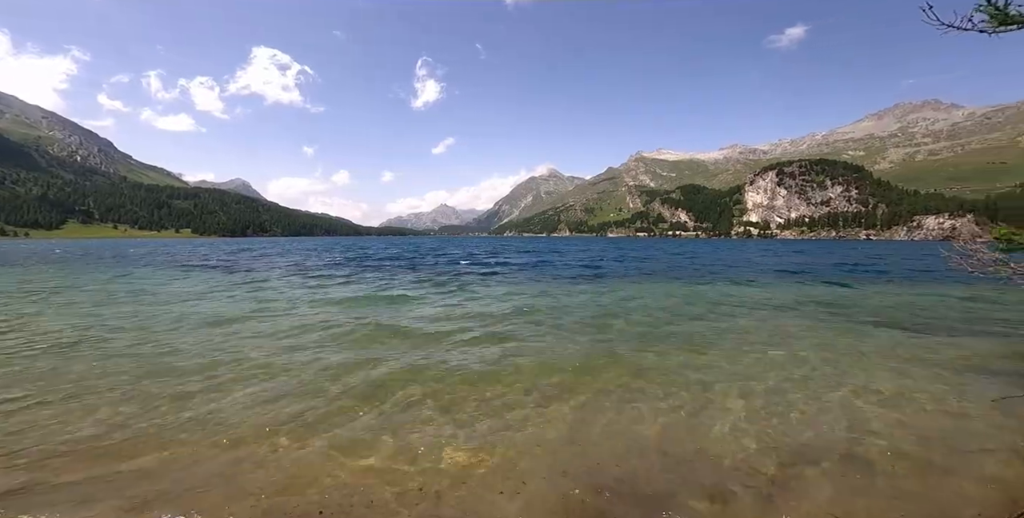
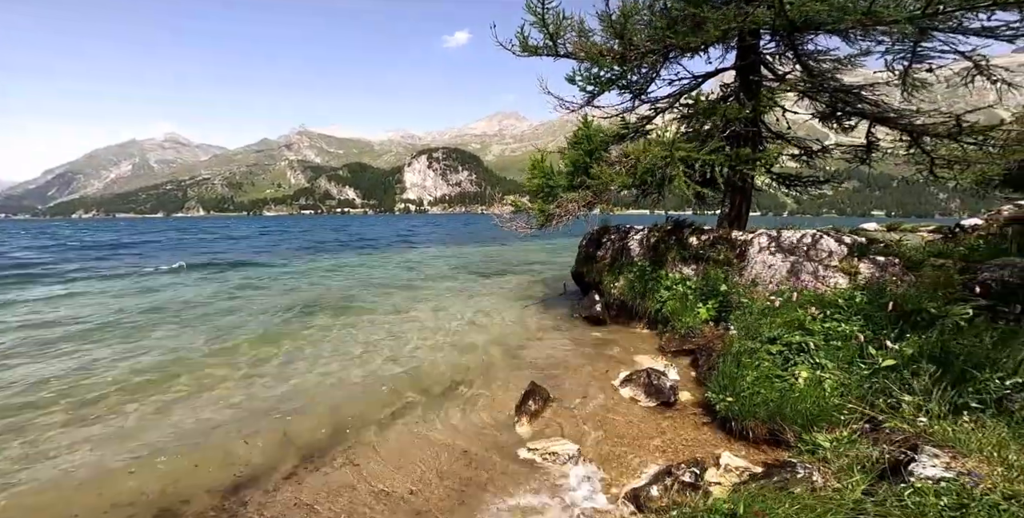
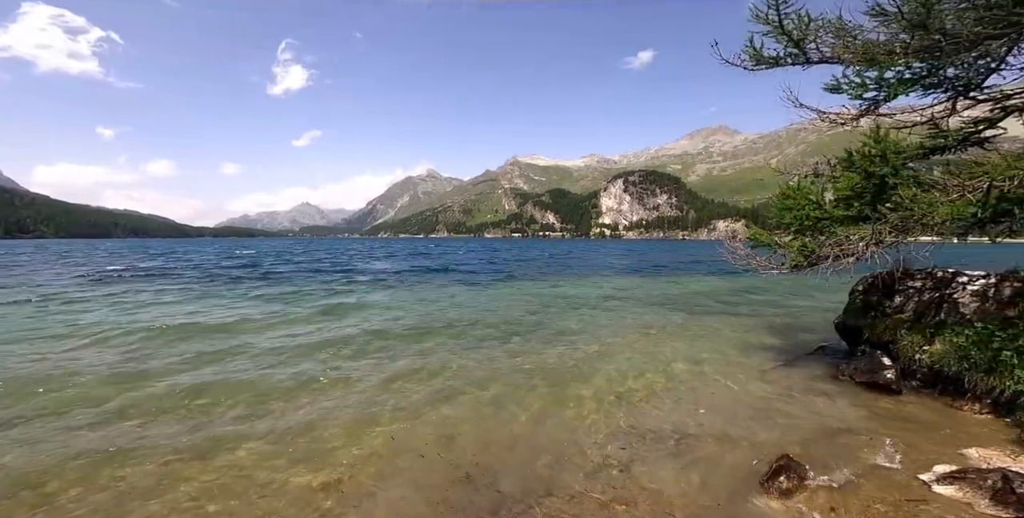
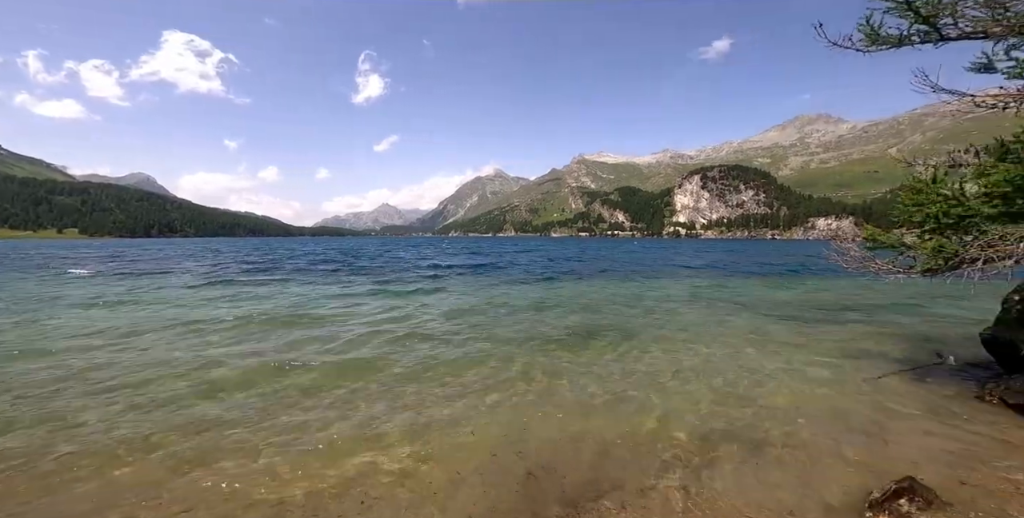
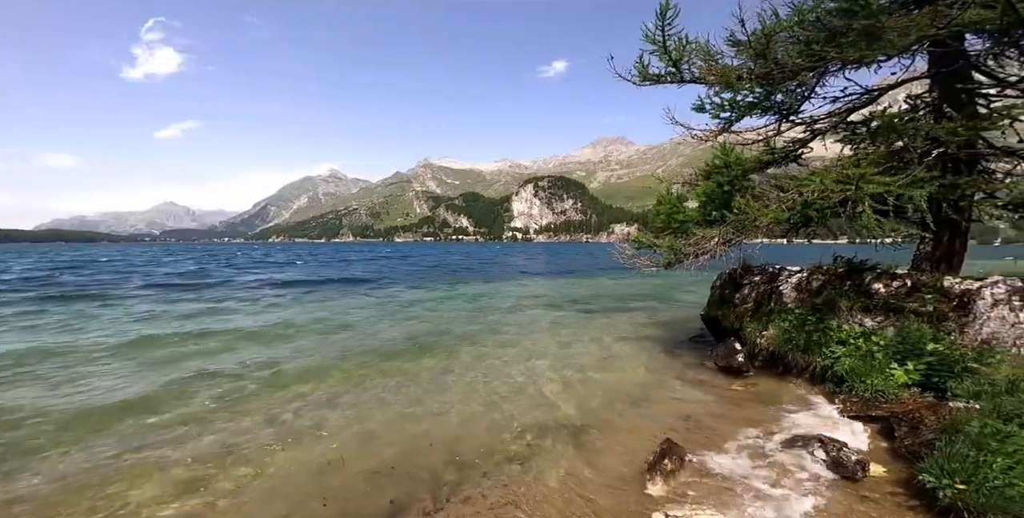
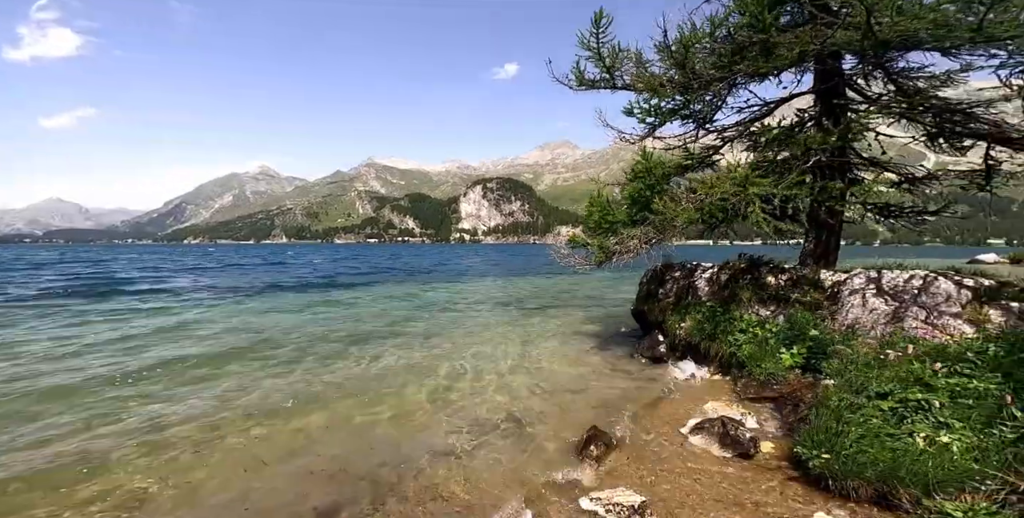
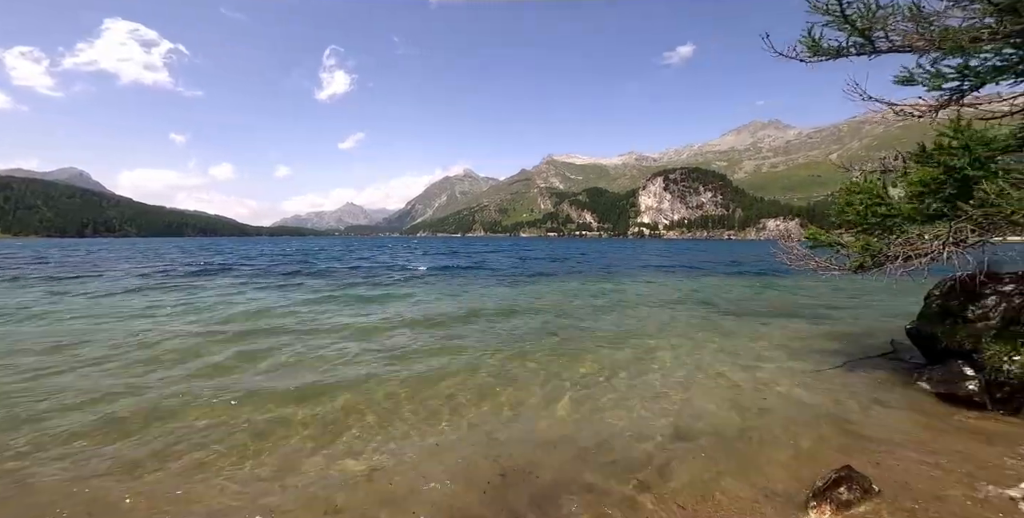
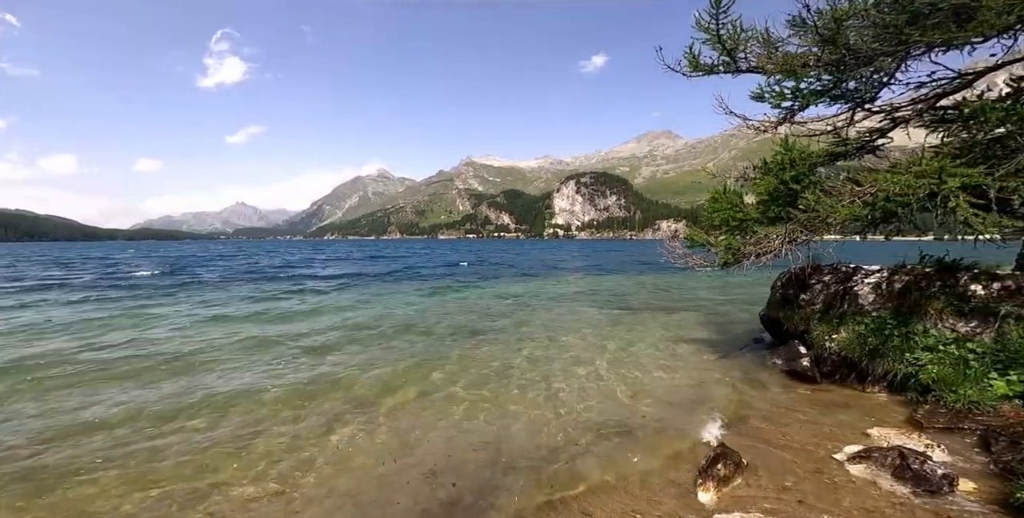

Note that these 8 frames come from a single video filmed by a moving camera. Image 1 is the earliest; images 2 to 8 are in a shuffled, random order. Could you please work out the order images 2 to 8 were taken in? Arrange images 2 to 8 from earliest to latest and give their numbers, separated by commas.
4, 7, 3, 8, 5, 6, 2
